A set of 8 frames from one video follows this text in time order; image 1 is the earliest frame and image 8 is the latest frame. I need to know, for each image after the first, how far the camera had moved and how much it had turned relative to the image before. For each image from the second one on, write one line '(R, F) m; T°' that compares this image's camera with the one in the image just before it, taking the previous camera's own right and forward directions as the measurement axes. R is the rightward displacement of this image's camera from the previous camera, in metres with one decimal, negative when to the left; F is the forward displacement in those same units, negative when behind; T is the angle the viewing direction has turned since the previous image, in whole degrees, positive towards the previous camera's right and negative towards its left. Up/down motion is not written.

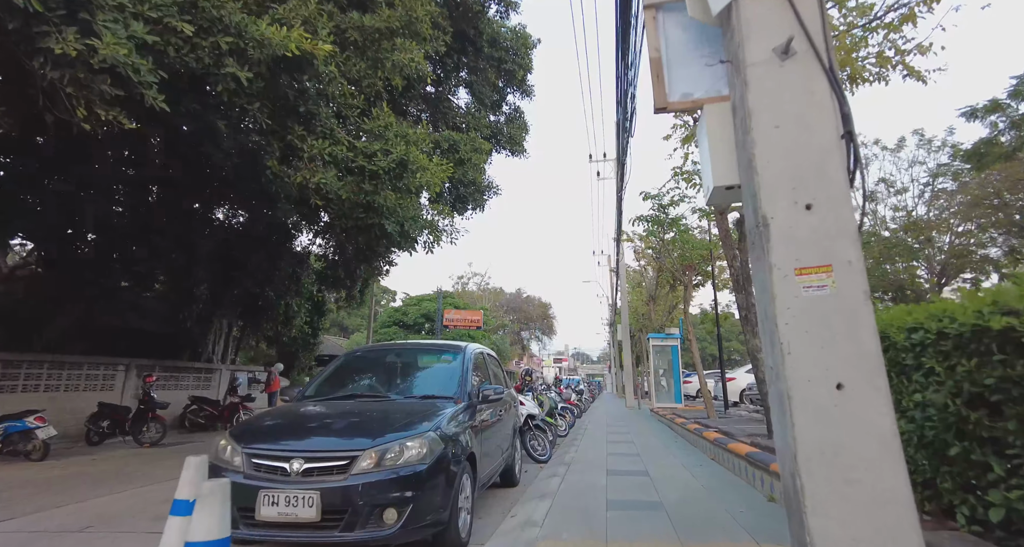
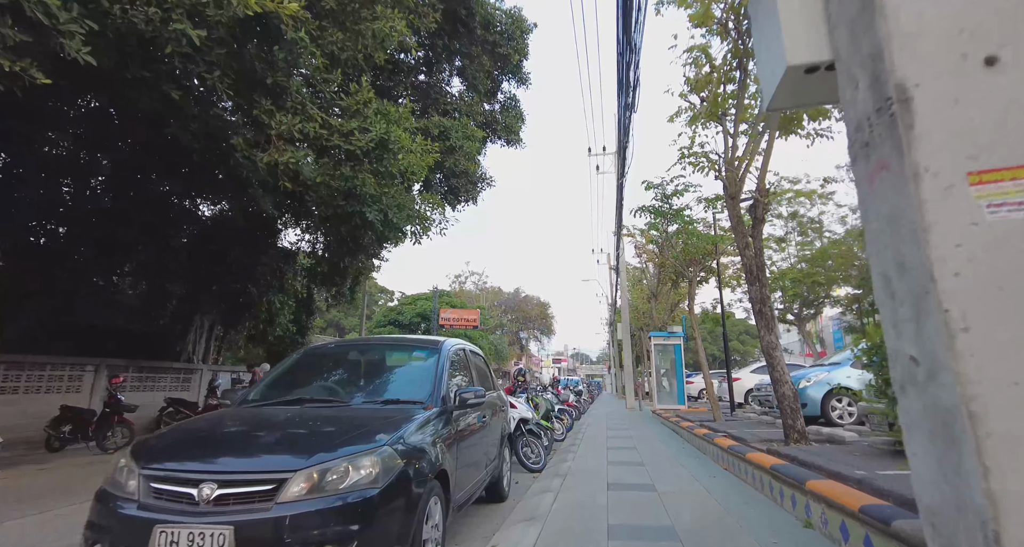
(+0.1, +0.6) m; 0°
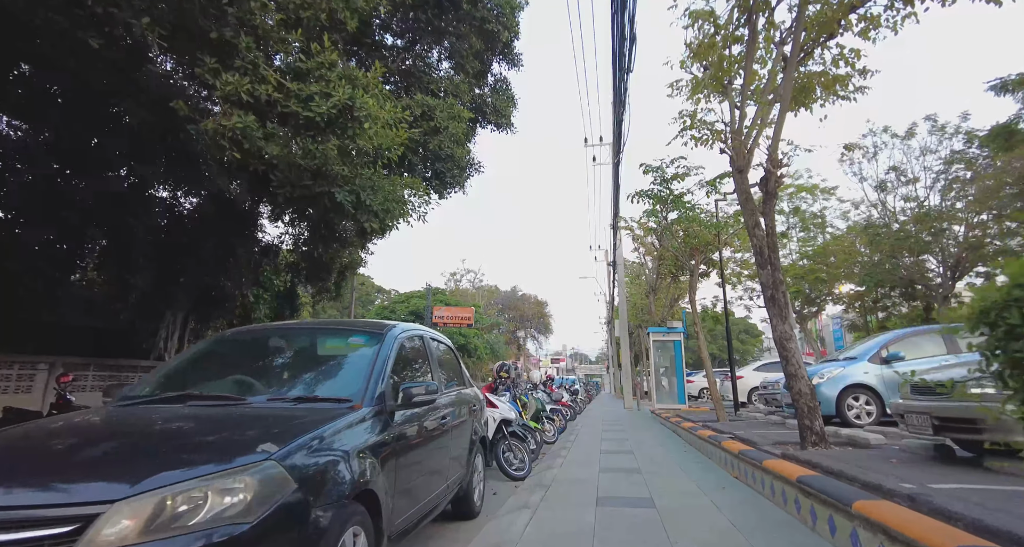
(+0.2, +0.7) m; 0°
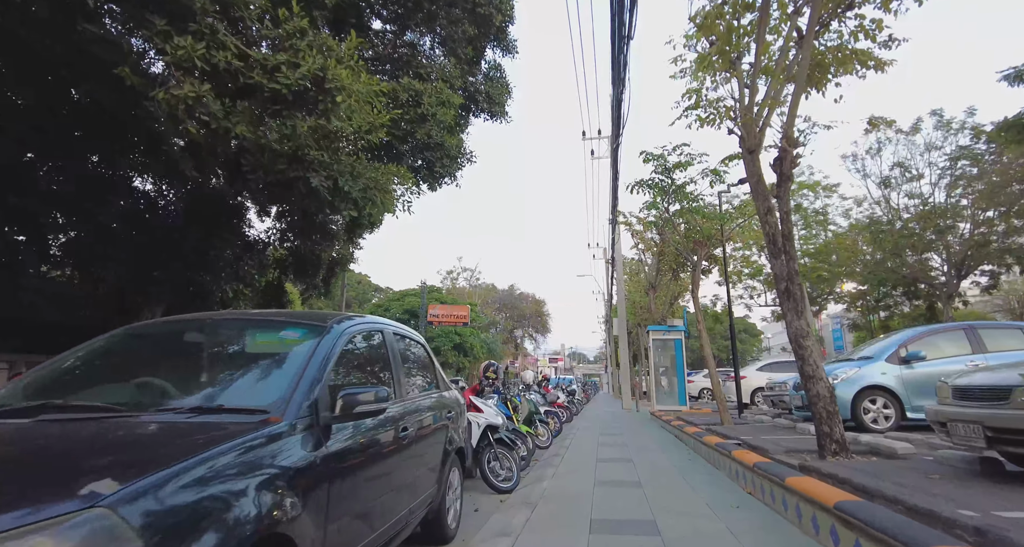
(+0.1, +0.5) m; 0°
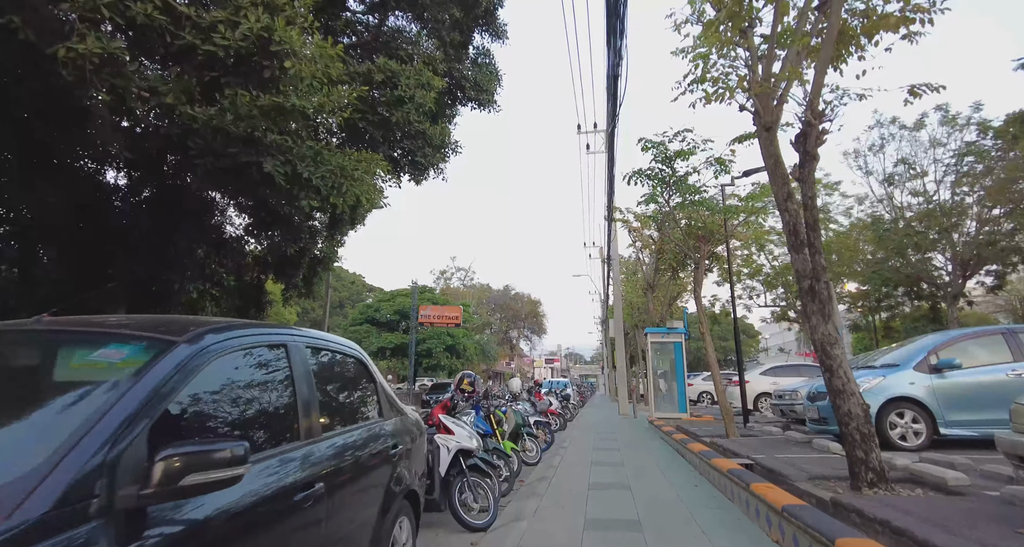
(+0.2, +0.8) m; 0°
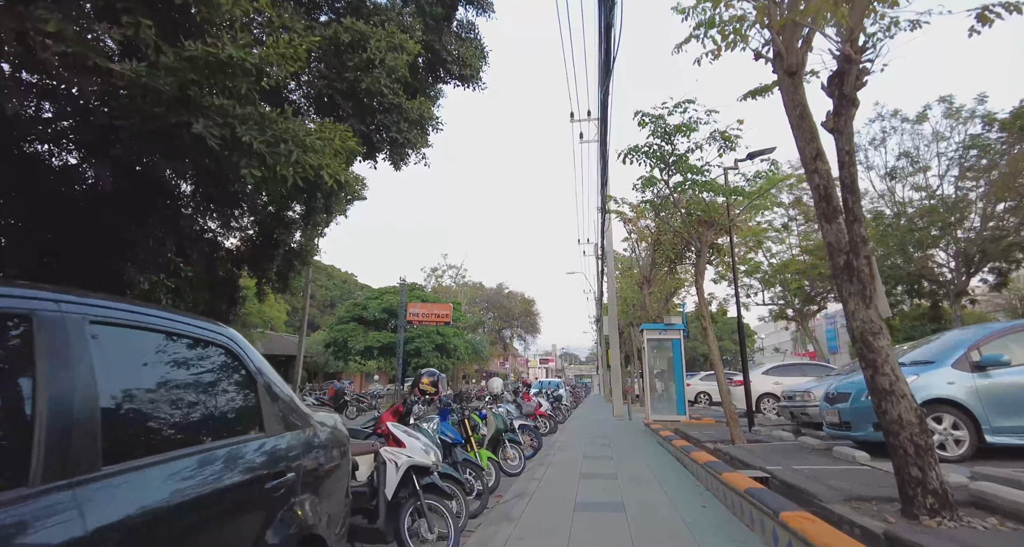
(+0.2, +0.8) m; +1°
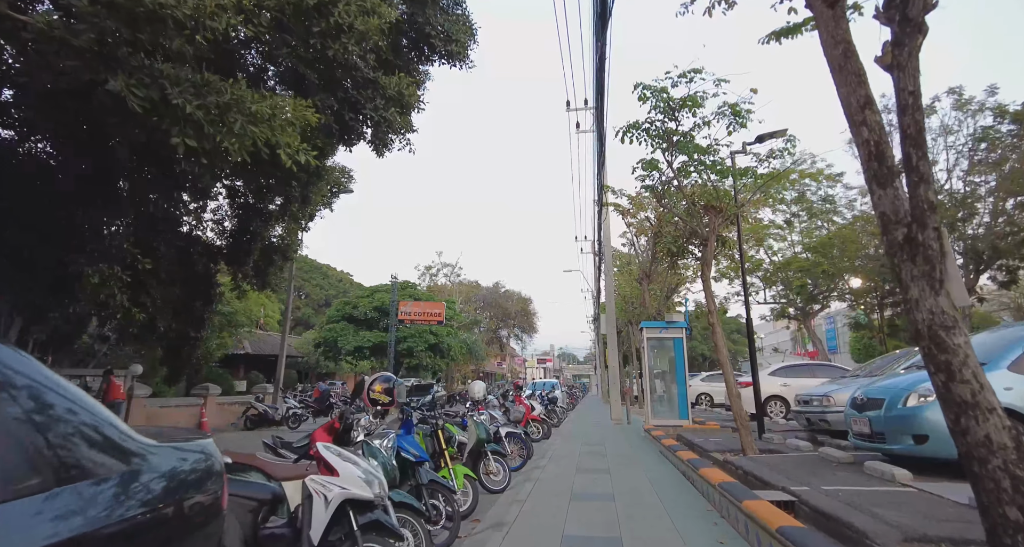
(+0.2, +0.8) m; 0°
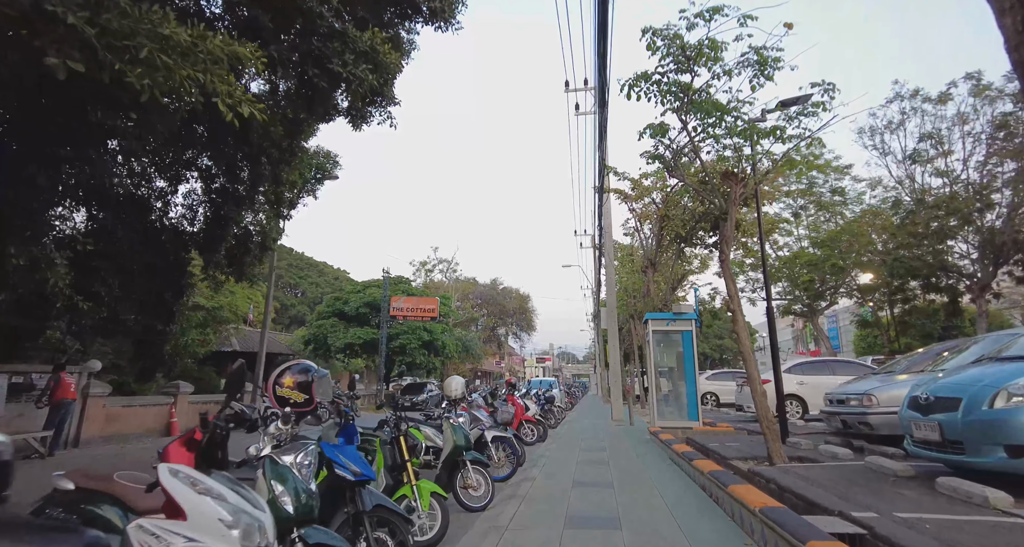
(+0.2, +1.0) m; 0°
